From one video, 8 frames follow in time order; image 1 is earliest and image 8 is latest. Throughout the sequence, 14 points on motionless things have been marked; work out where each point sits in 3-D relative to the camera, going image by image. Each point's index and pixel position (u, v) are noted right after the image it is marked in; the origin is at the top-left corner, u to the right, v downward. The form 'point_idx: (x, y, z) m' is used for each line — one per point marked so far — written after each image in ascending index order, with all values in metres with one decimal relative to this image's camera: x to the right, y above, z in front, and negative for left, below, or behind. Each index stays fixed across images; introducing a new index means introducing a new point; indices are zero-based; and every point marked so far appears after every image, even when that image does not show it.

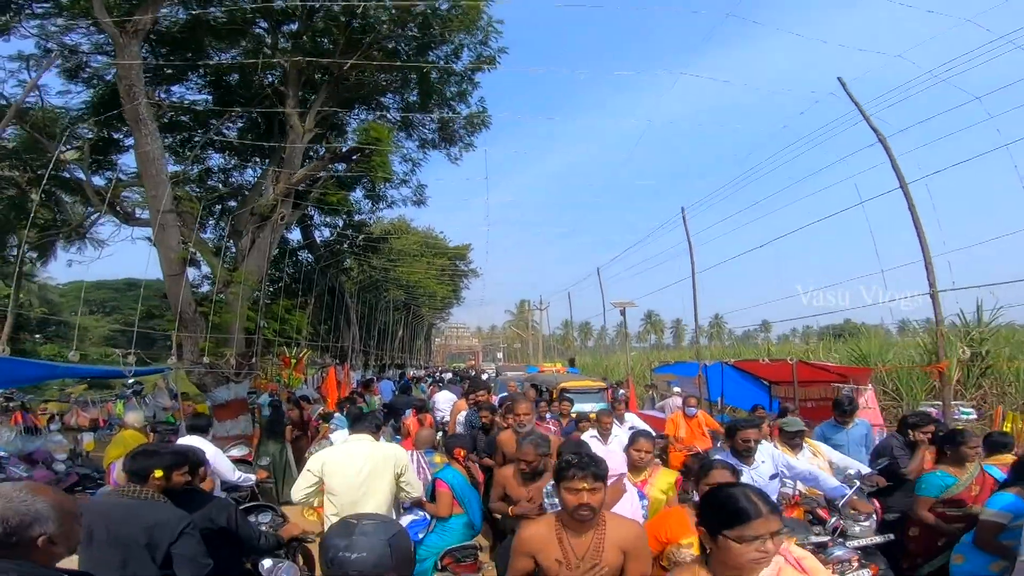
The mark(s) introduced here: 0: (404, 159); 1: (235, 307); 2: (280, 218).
0: (-2.5, +3.1, +17.3) m
1: (-4.9, -0.3, +12.5) m
2: (-4.6, +1.5, +14.1) m
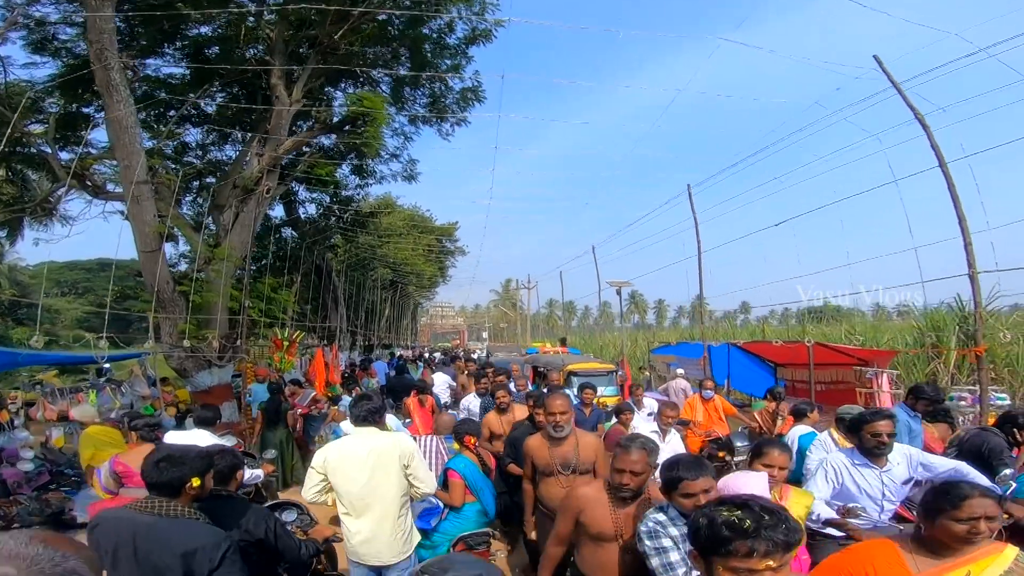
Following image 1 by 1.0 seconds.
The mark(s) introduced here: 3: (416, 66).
0: (-2.6, +3.6, +16.6) m
1: (-5.0, +0.1, +11.8) m
2: (-4.6, +1.9, +13.4) m
3: (-2.2, +5.2, +17.3) m
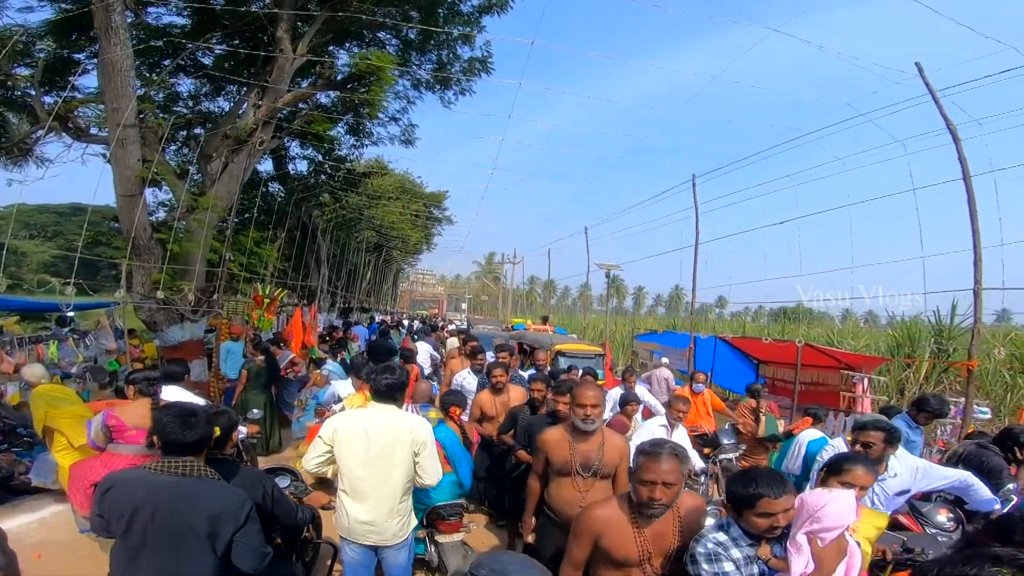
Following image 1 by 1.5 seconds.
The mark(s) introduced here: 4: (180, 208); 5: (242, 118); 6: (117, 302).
0: (-2.6, +4.3, +16.1) m
1: (-5.1, +0.9, +11.5) m
2: (-4.6, +2.7, +12.9) m
3: (-2.0, +5.9, +16.8) m
4: (-5.5, +1.5, +11.5) m
5: (-4.9, +3.2, +12.9) m
6: (-5.2, -0.2, +9.5) m
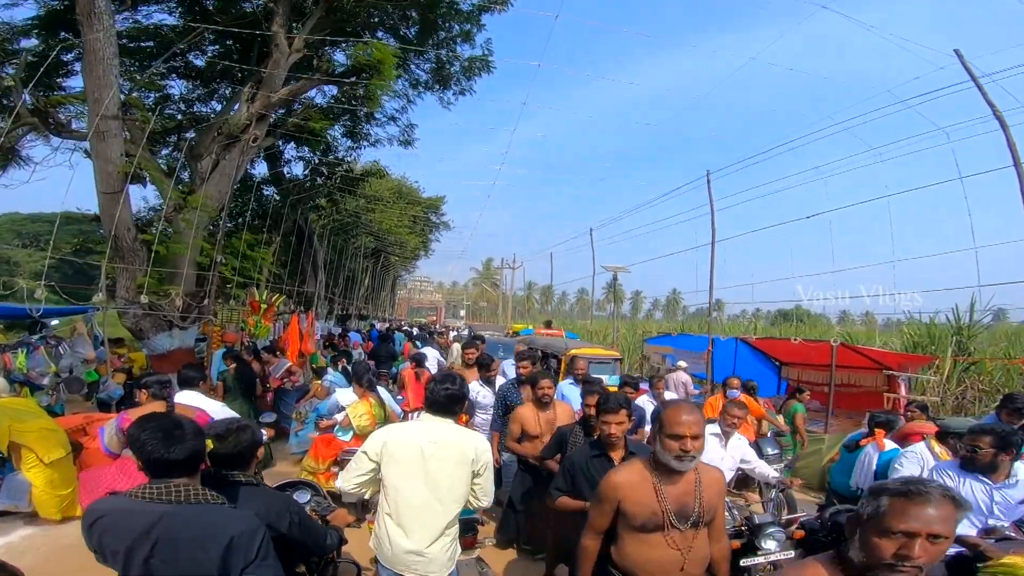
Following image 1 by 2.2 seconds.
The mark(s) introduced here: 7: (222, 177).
0: (-2.6, +4.2, +15.7) m
1: (-5.0, +0.8, +10.9) m
2: (-4.6, +2.6, +12.4) m
3: (-2.0, +5.8, +16.3) m
4: (-5.4, +1.4, +10.9) m
5: (-4.8, +3.1, +12.4) m
6: (-5.1, -0.2, +8.9) m
7: (-5.0, +1.9, +12.1) m
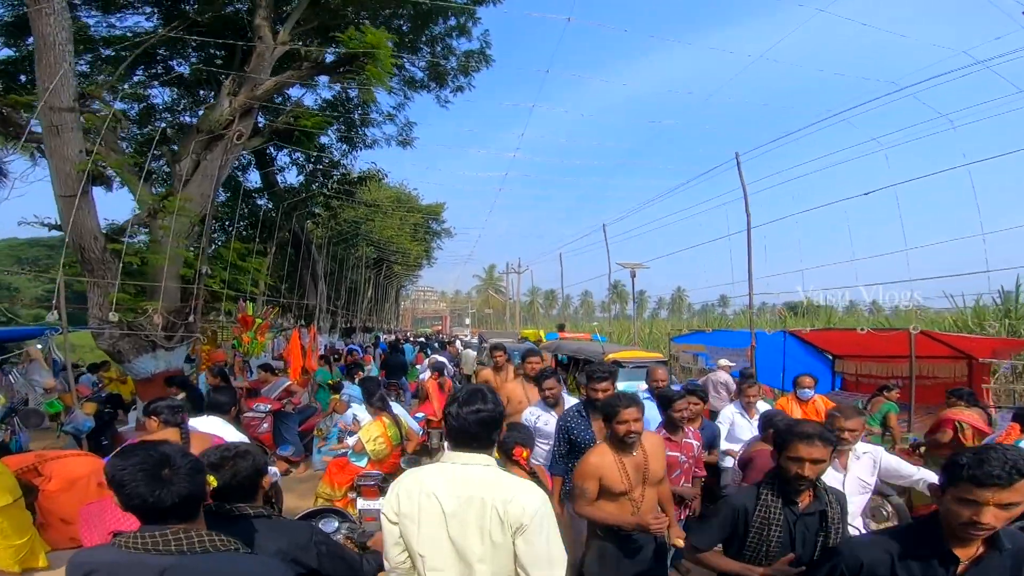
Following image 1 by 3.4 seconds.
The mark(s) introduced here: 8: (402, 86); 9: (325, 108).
0: (-2.5, +4.1, +14.8) m
1: (-4.8, +0.5, +10.0) m
2: (-4.5, +2.4, +11.5) m
3: (-2.0, +5.7, +15.4) m
4: (-5.2, +1.1, +10.0) m
5: (-4.7, +2.9, +11.5) m
6: (-4.9, -0.5, +8.0) m
7: (-4.8, +1.7, +11.2) m
8: (-2.5, +4.7, +16.6) m
9: (-3.8, +3.7, +14.6) m
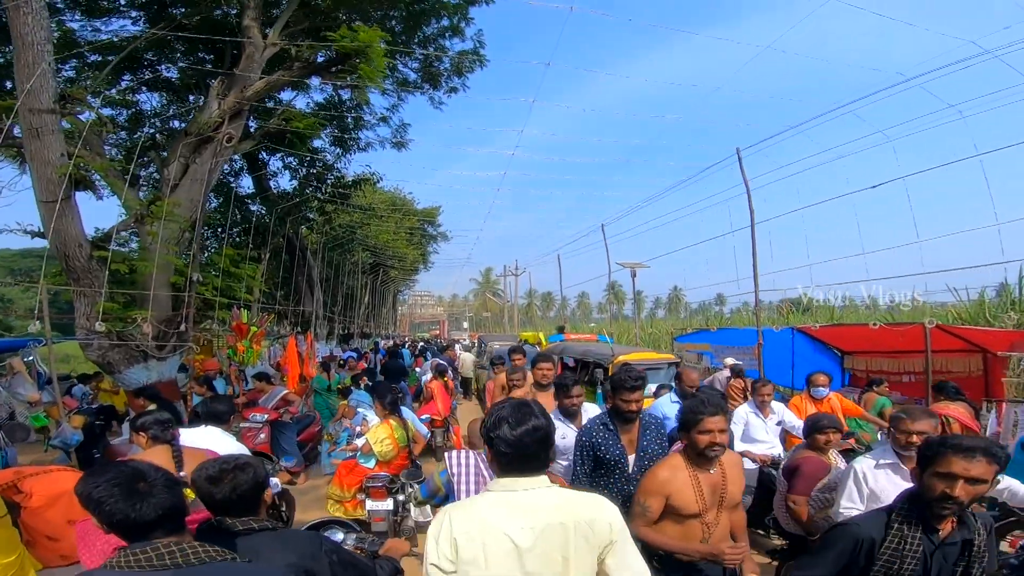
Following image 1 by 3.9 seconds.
0: (-2.6, +4.0, +14.6) m
1: (-4.8, +0.4, +9.8) m
2: (-4.5, +2.3, +11.3) m
3: (-2.2, +5.6, +15.2) m
4: (-5.3, +1.0, +9.8) m
5: (-4.8, +2.7, +11.3) m
6: (-4.8, -0.6, +7.8) m
7: (-4.8, +1.6, +10.9) m
8: (-2.7, +4.6, +16.4) m
9: (-3.9, +3.6, +14.4) m
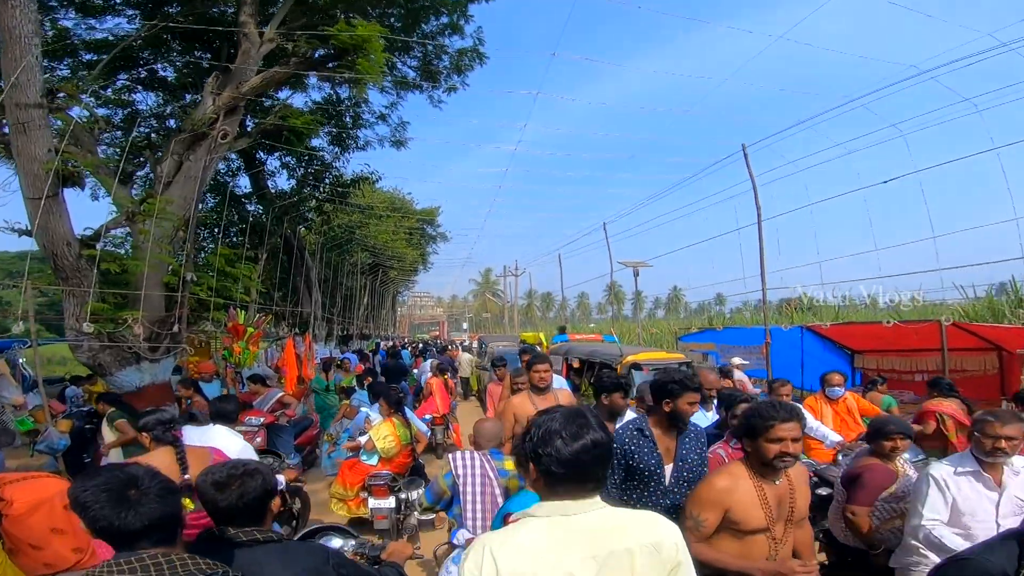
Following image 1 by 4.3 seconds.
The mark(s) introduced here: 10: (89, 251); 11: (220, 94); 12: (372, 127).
0: (-2.6, +4.0, +14.4) m
1: (-4.8, +0.4, +9.6) m
2: (-4.5, +2.3, +11.1) m
3: (-2.2, +5.6, +15.0) m
4: (-5.2, +1.0, +9.6) m
5: (-4.8, +2.7, +11.1) m
6: (-4.8, -0.6, +7.6) m
7: (-4.8, +1.5, +10.8) m
8: (-2.7, +4.6, +16.2) m
9: (-3.9, +3.6, +14.2) m
10: (-5.3, +0.4, +9.1) m
11: (-4.6, +3.0, +11.4) m
12: (-3.1, +3.6, +15.8) m
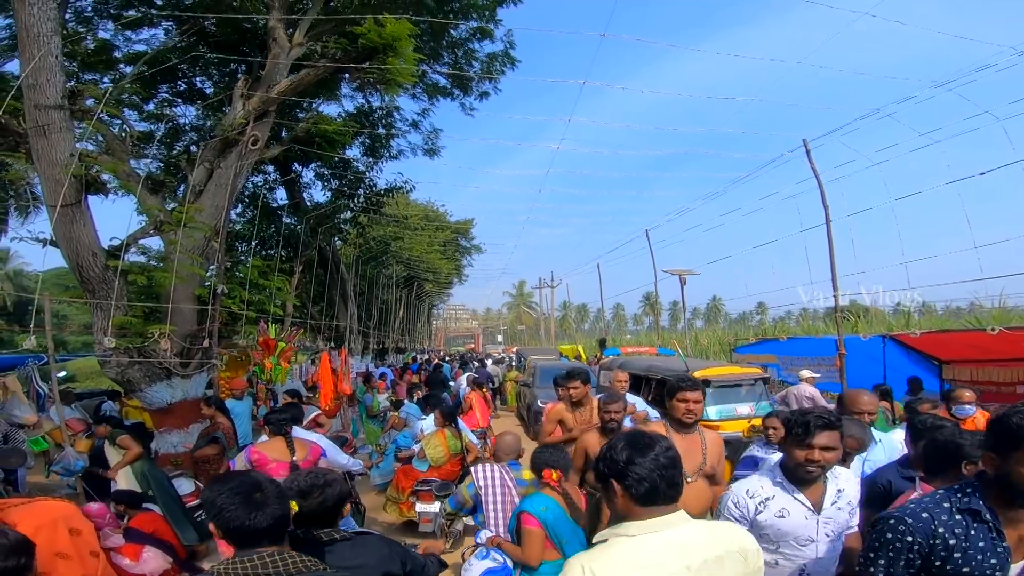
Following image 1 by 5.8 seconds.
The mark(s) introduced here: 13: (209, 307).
0: (-1.8, +3.7, +14.0) m
1: (-4.2, +0.2, +9.3) m
2: (-3.9, +2.0, +10.8) m
3: (-1.4, +5.3, +14.7) m
4: (-4.7, +0.8, +9.3) m
5: (-4.2, +2.5, +10.8) m
6: (-4.3, -0.7, +7.2) m
7: (-4.2, +1.3, +10.5) m
8: (-1.8, +4.3, +15.8) m
9: (-3.2, +3.3, +13.9) m
10: (-4.7, +0.3, +8.8) m
11: (-4.0, +2.8, +11.1) m
12: (-2.3, +3.3, +15.5) m
13: (-4.0, -0.3, +9.6) m
